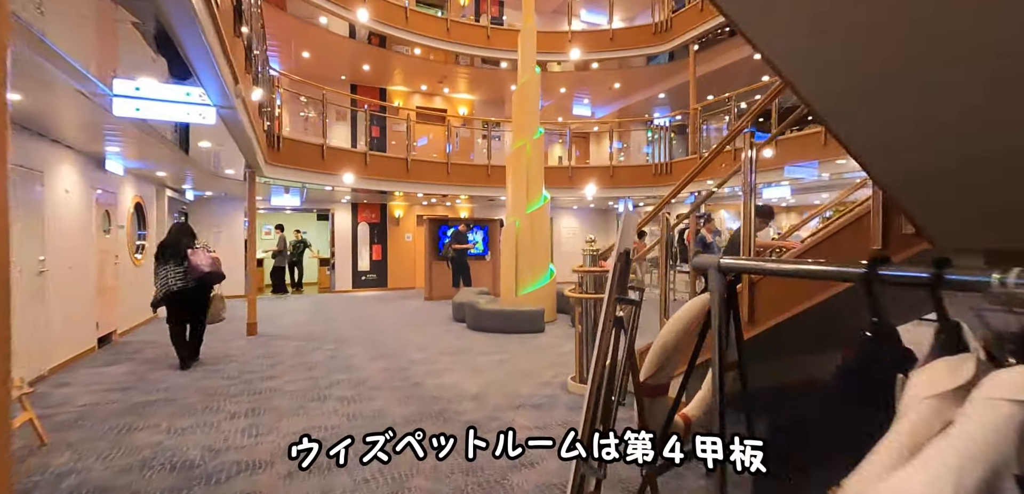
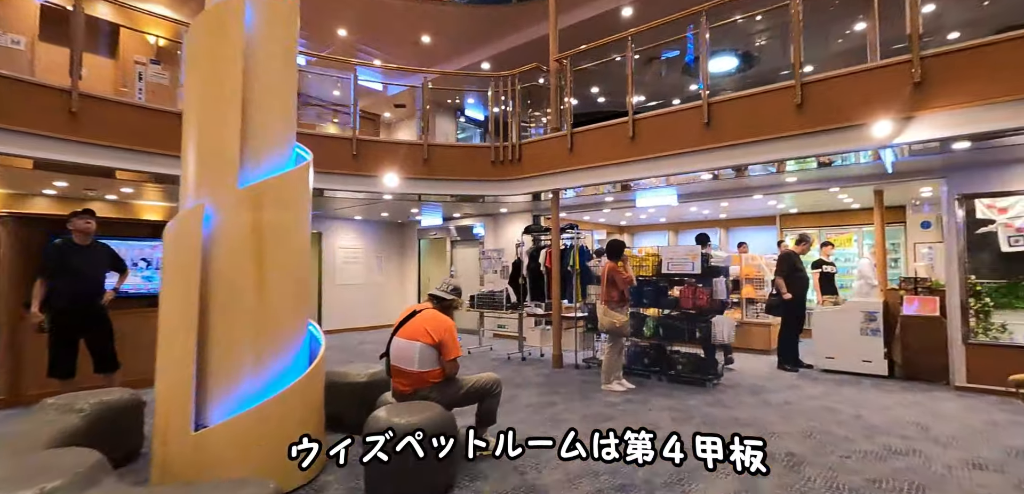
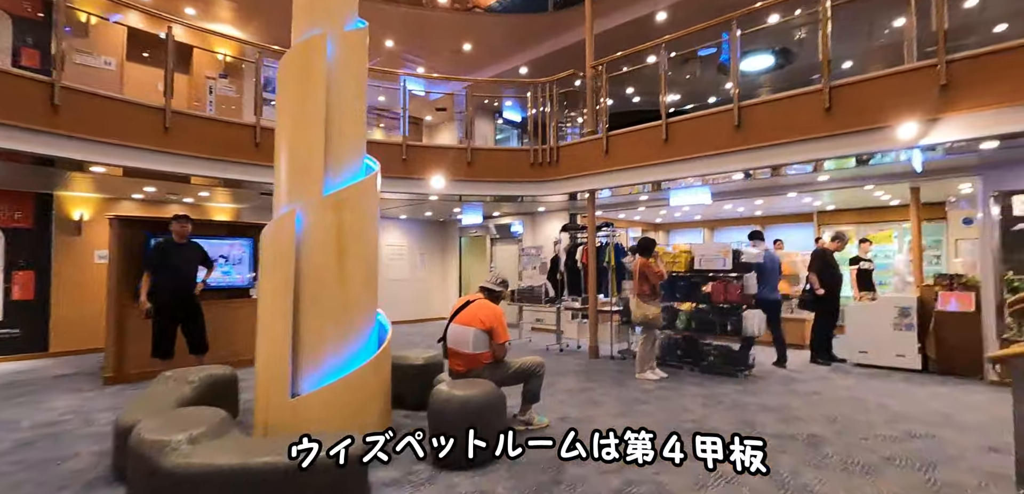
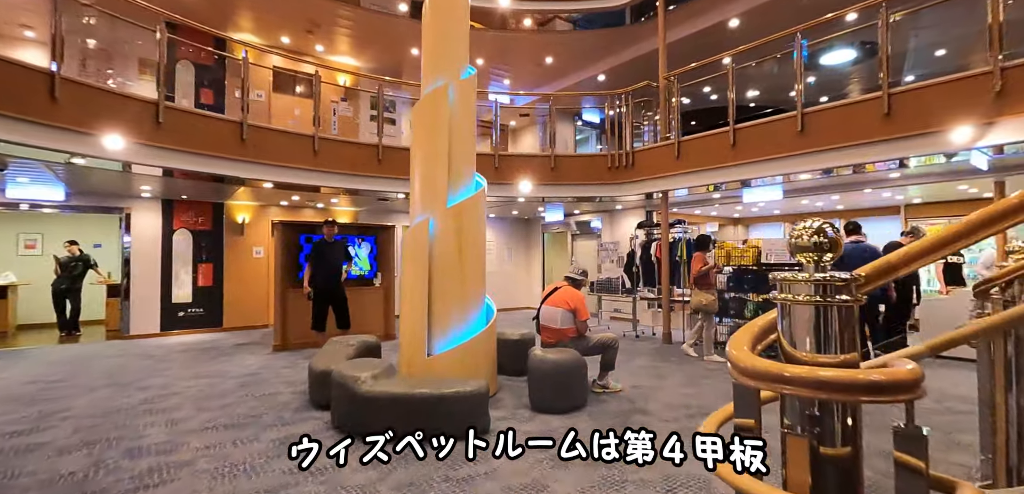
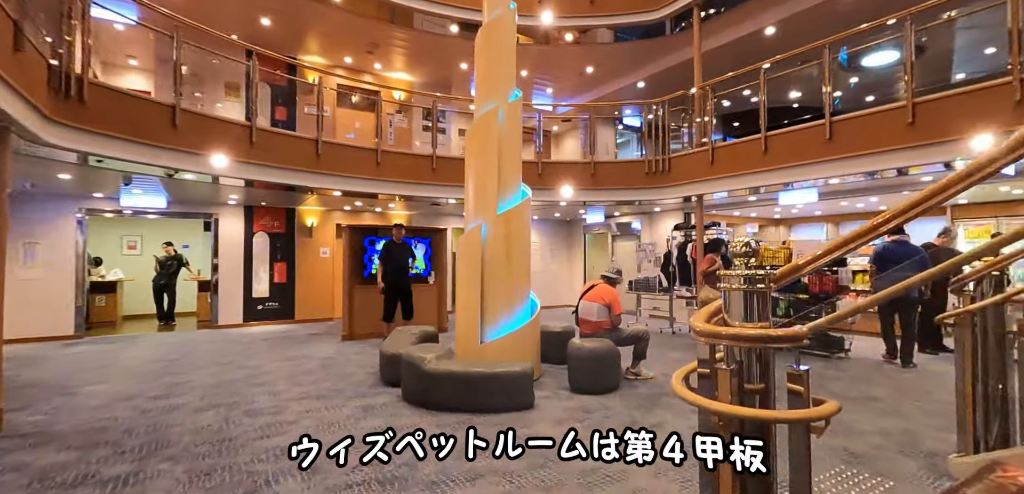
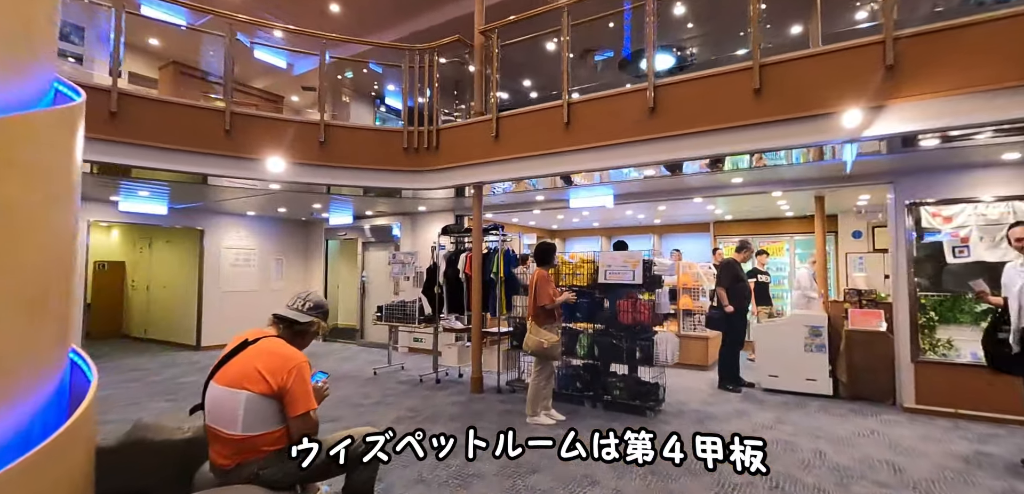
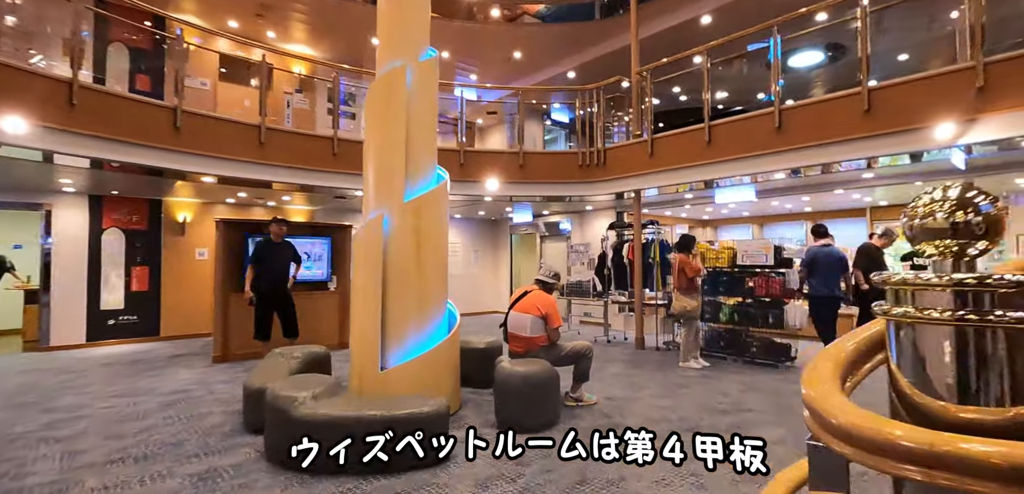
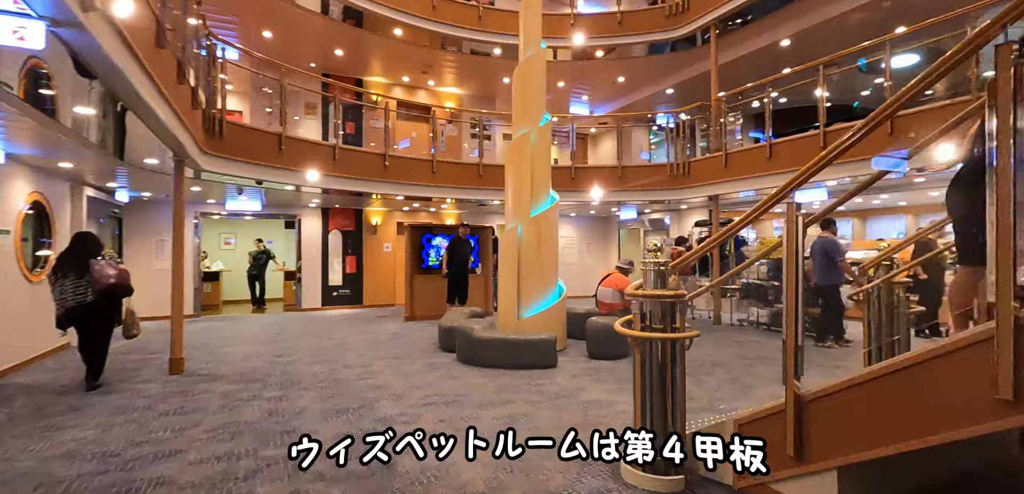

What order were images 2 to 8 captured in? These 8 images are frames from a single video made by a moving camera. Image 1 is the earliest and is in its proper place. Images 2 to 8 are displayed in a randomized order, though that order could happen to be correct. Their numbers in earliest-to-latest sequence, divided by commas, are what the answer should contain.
8, 5, 4, 7, 3, 2, 6
